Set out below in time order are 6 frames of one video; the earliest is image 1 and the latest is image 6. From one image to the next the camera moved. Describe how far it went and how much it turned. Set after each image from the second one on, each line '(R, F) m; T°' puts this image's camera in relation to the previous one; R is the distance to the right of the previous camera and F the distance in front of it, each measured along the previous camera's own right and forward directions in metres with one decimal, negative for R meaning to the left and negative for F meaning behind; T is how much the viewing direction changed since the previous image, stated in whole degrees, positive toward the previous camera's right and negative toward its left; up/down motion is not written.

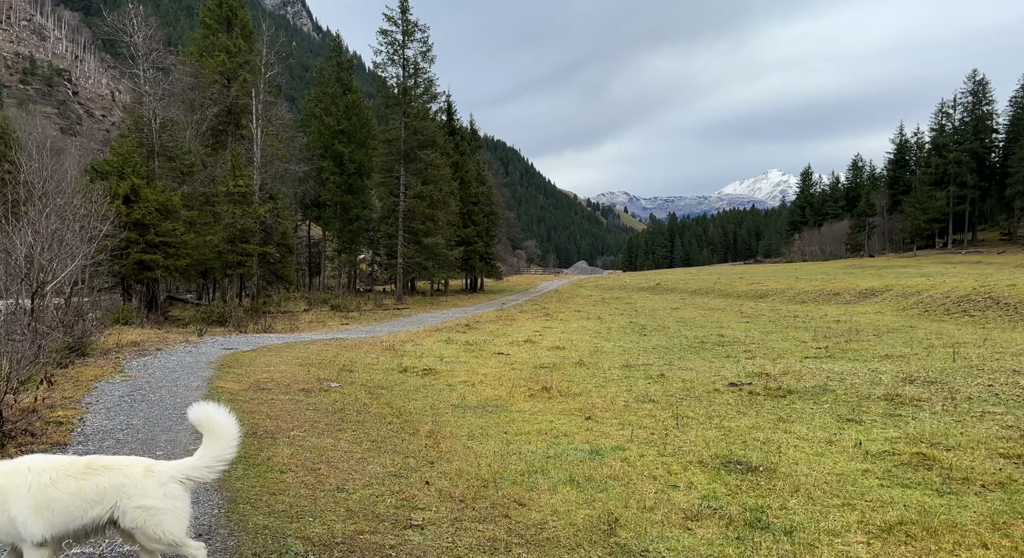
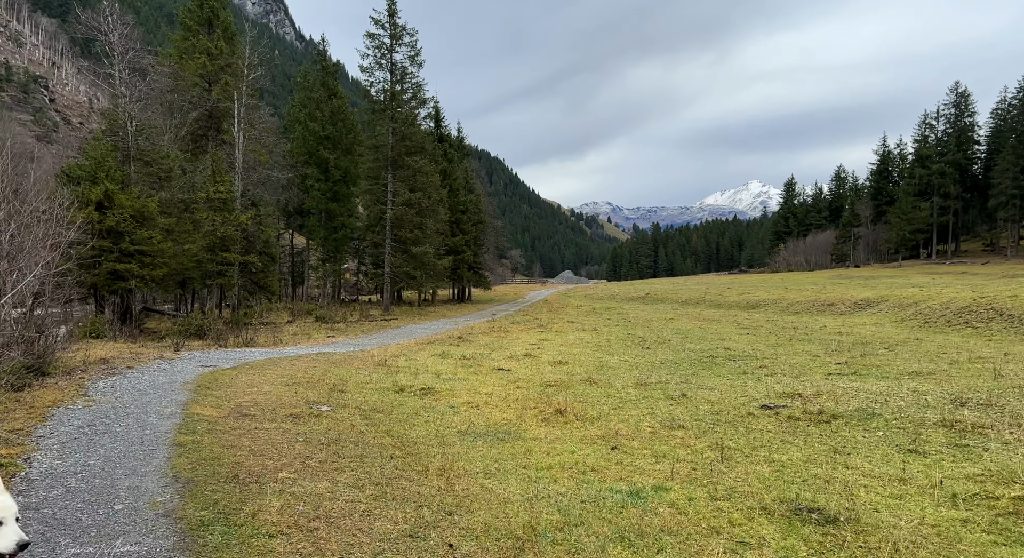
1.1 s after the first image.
(-0.4, +1.1) m; +1°
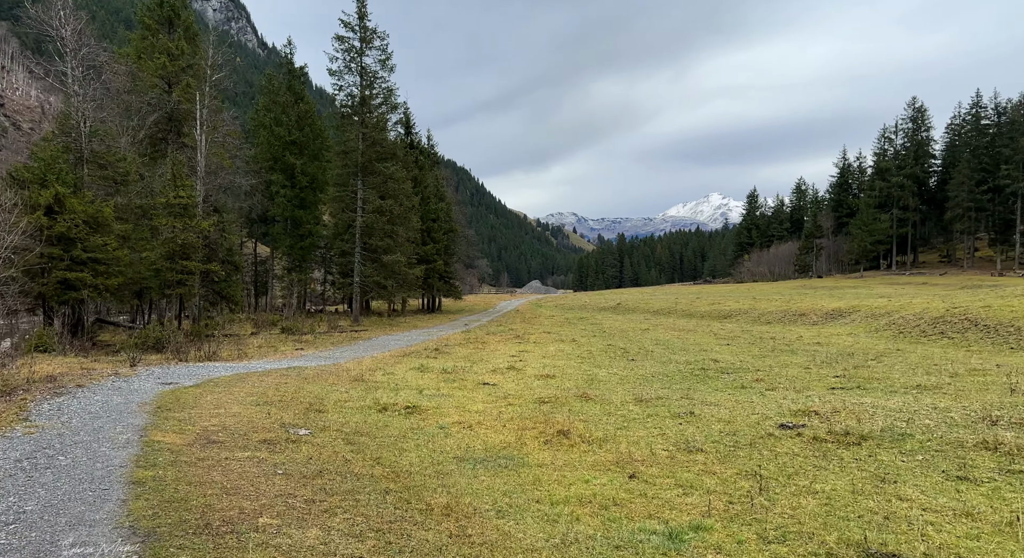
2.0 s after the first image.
(-0.4, +0.9) m; +3°
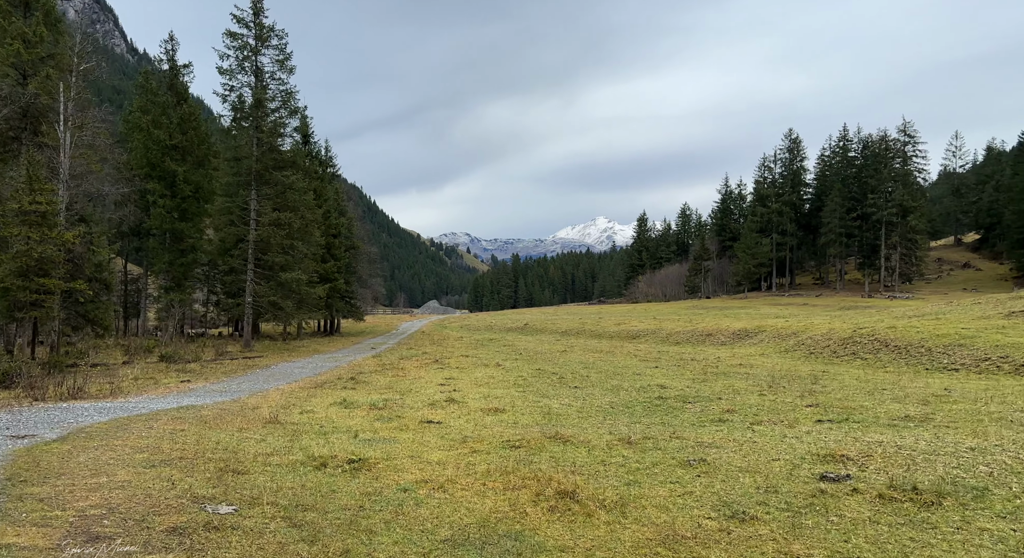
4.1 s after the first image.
(-1.0, +2.1) m; +8°
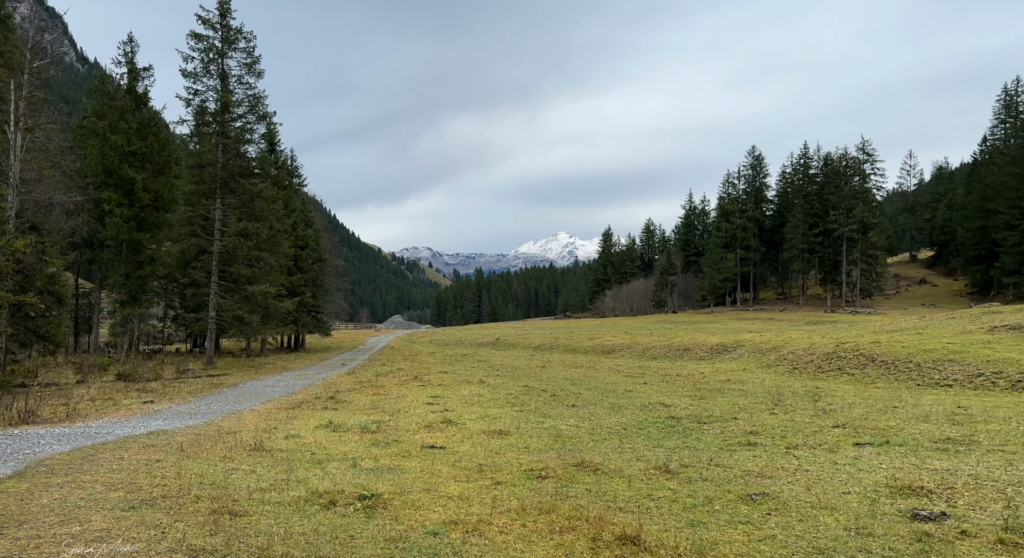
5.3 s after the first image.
(-0.8, +1.1) m; +3°
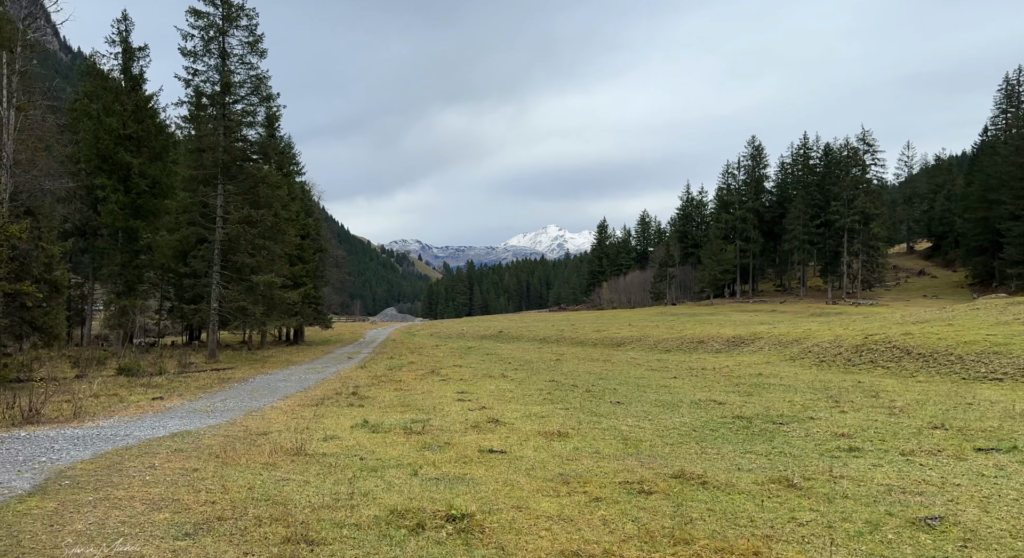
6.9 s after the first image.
(-1.1, +1.4) m; +1°
